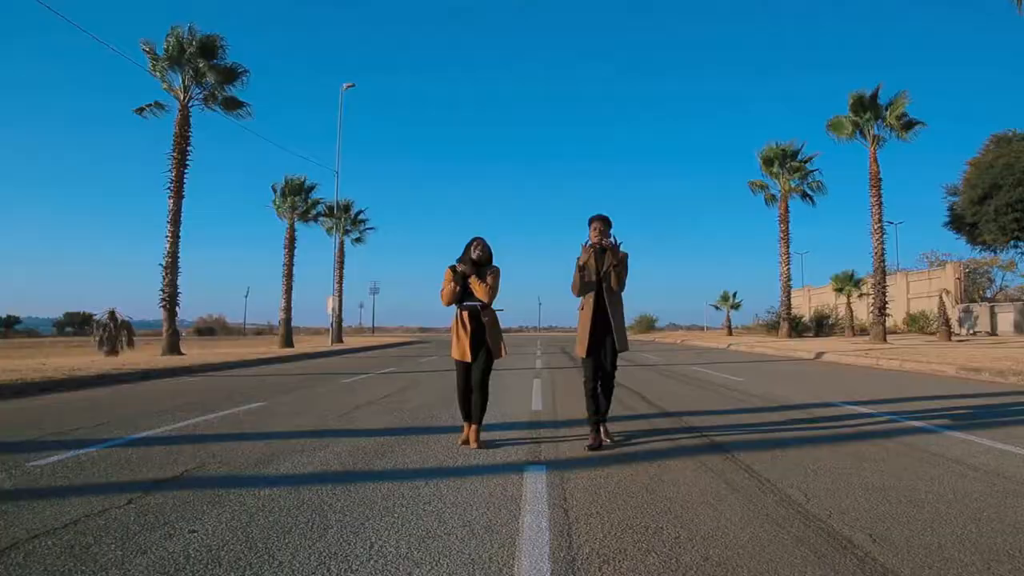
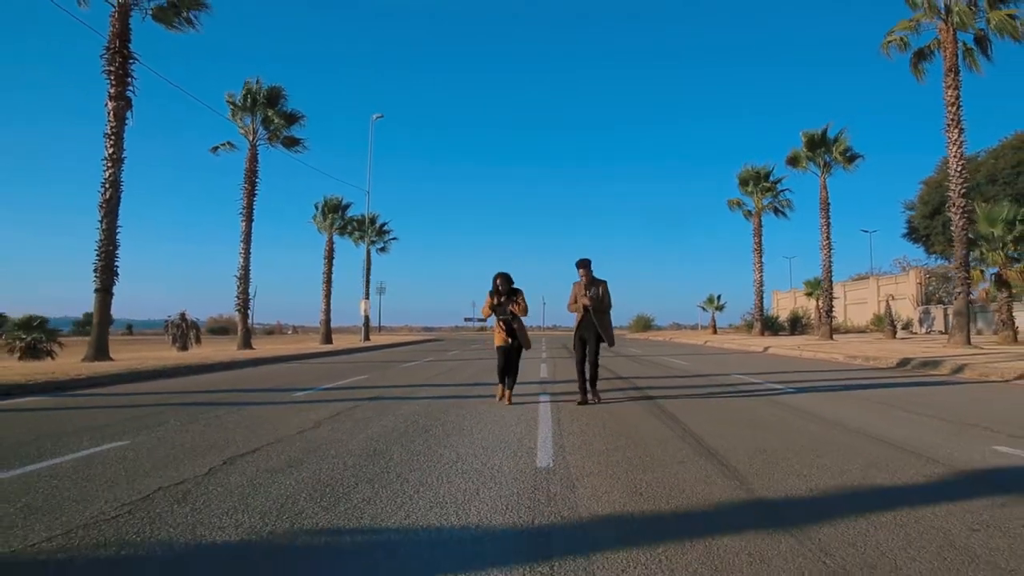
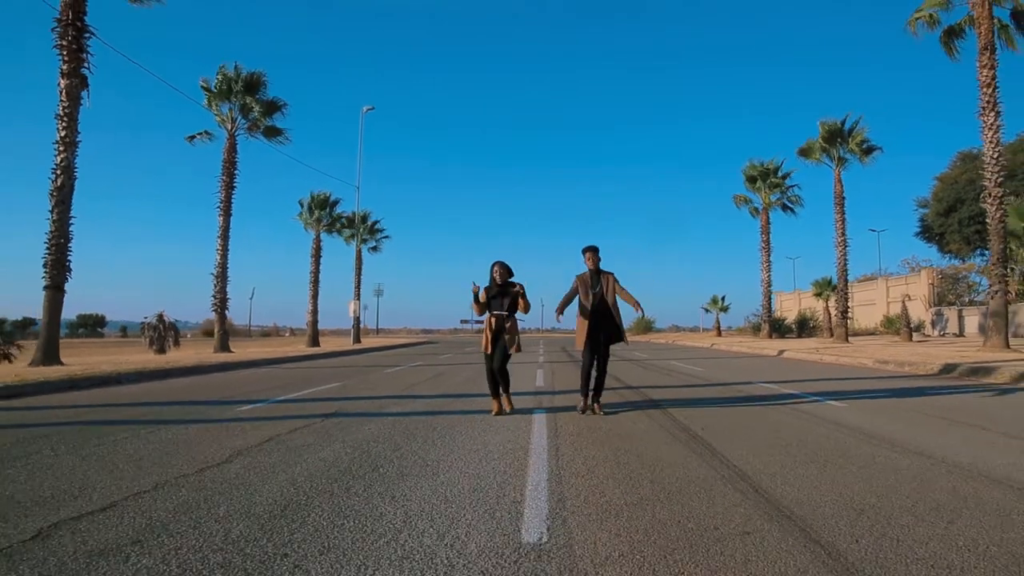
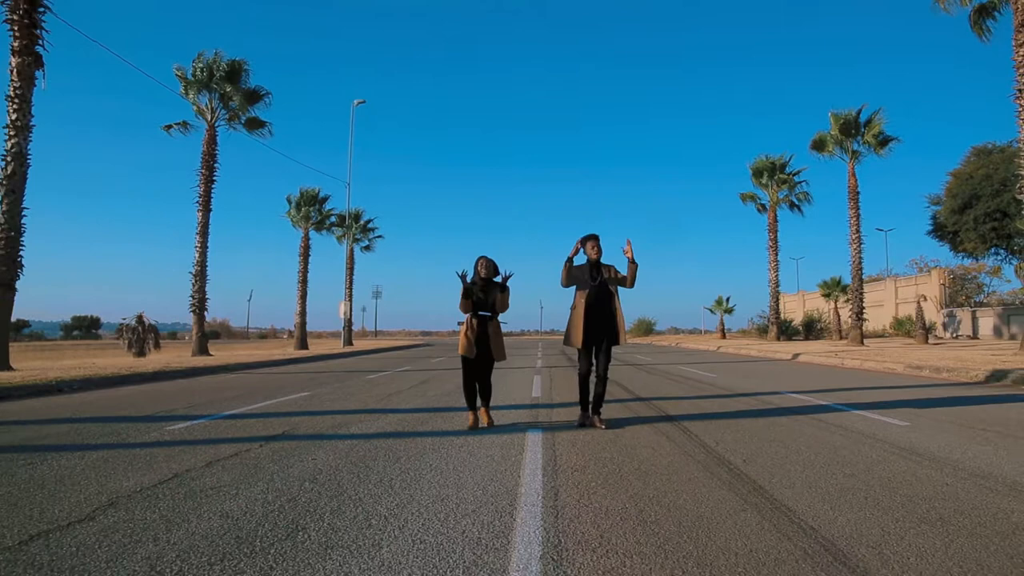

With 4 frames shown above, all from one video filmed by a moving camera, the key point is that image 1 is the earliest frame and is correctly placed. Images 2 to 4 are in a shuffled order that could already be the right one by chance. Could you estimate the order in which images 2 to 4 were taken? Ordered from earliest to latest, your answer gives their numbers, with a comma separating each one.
4, 3, 2
